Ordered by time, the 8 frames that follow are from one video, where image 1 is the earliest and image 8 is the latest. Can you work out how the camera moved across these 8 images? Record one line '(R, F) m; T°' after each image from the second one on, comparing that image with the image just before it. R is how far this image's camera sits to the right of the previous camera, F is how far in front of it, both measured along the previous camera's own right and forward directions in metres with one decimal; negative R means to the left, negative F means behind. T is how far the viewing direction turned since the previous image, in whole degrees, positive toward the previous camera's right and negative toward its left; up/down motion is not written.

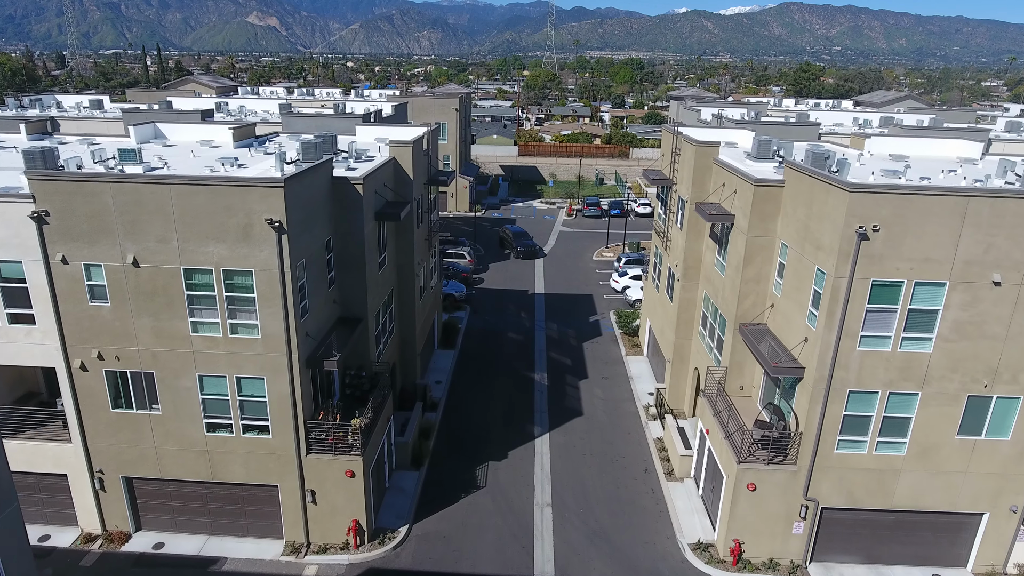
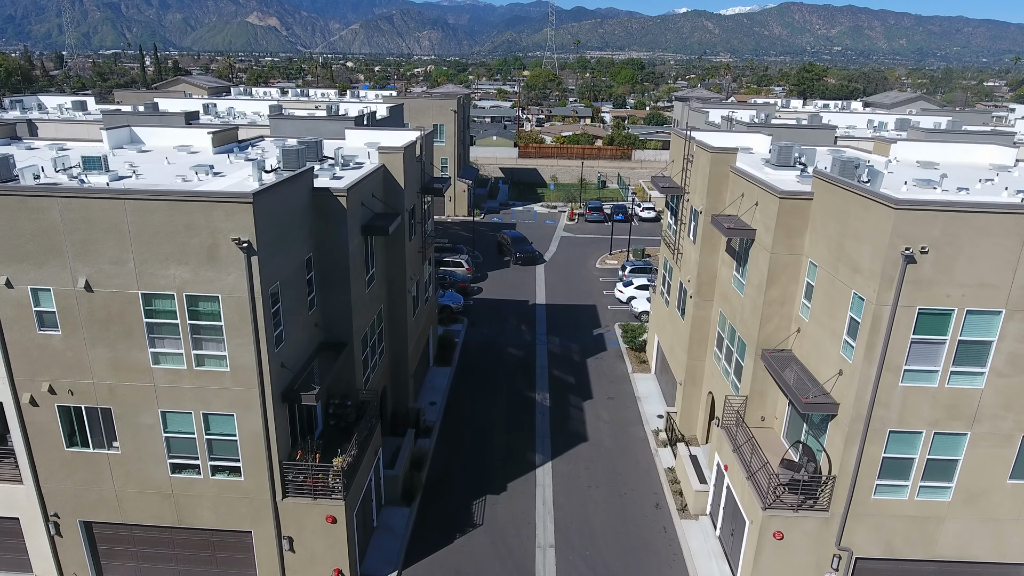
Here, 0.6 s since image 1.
(0.0, +1.7) m; 0°
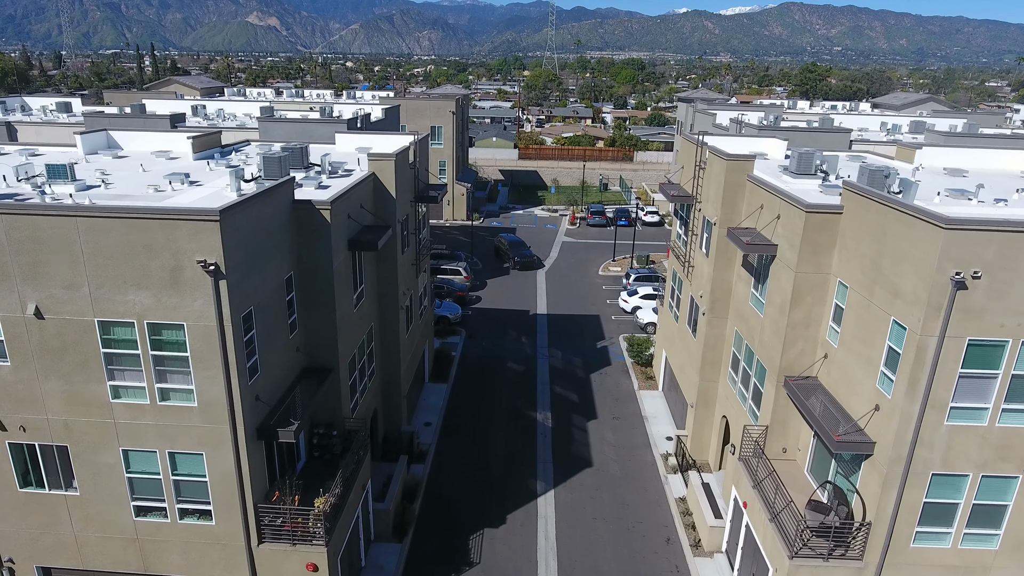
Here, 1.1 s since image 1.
(0.0, +1.4) m; 0°
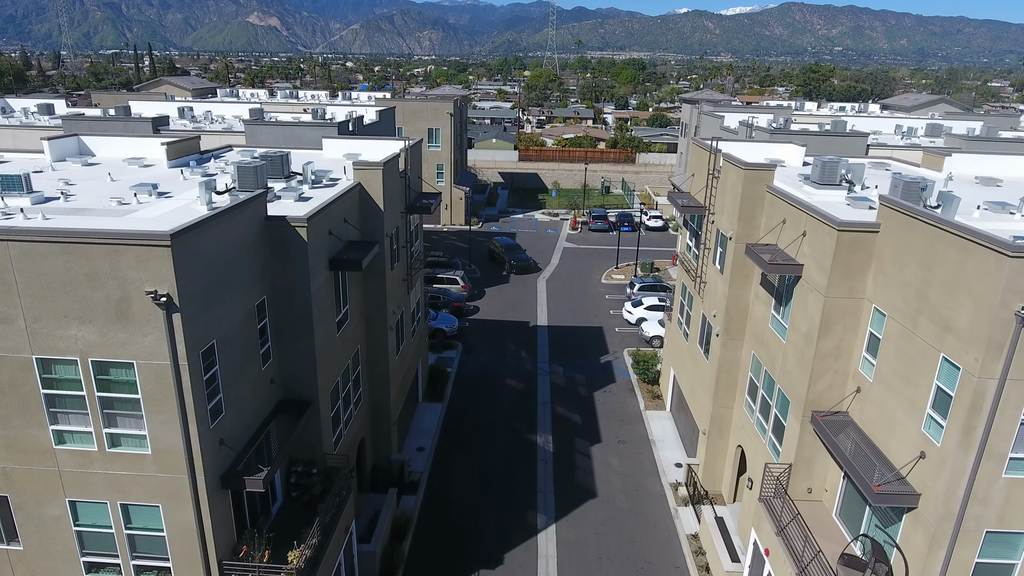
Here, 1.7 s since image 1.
(+0.1, +1.5) m; 0°
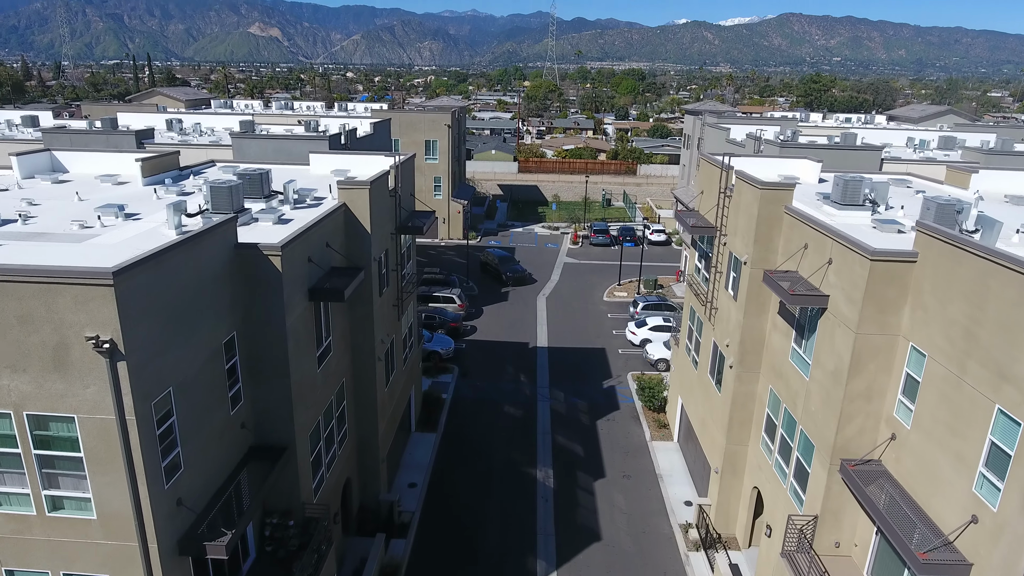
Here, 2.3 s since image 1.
(+0.1, +1.3) m; 0°
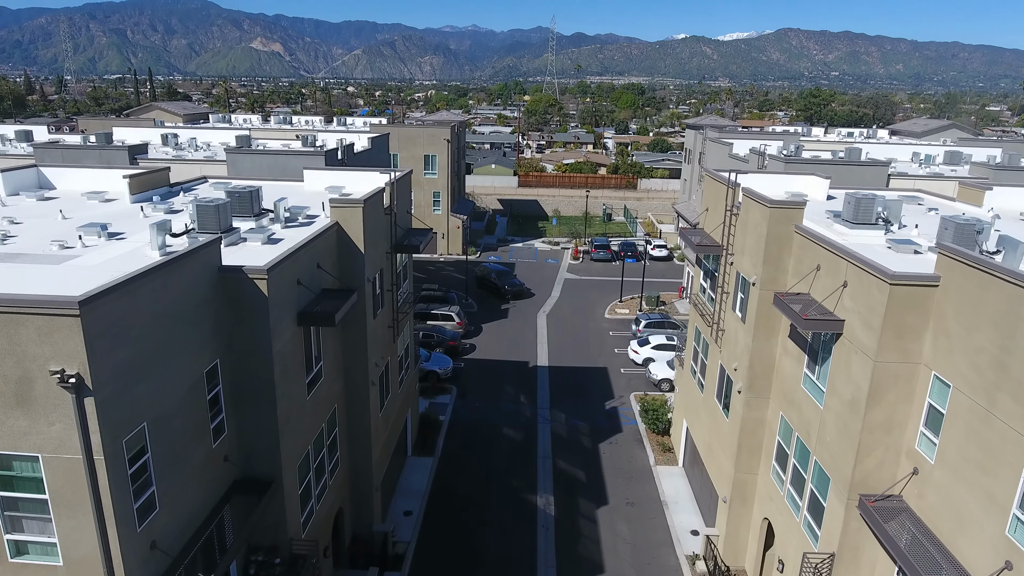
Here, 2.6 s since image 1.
(0.0, +0.6) m; 0°
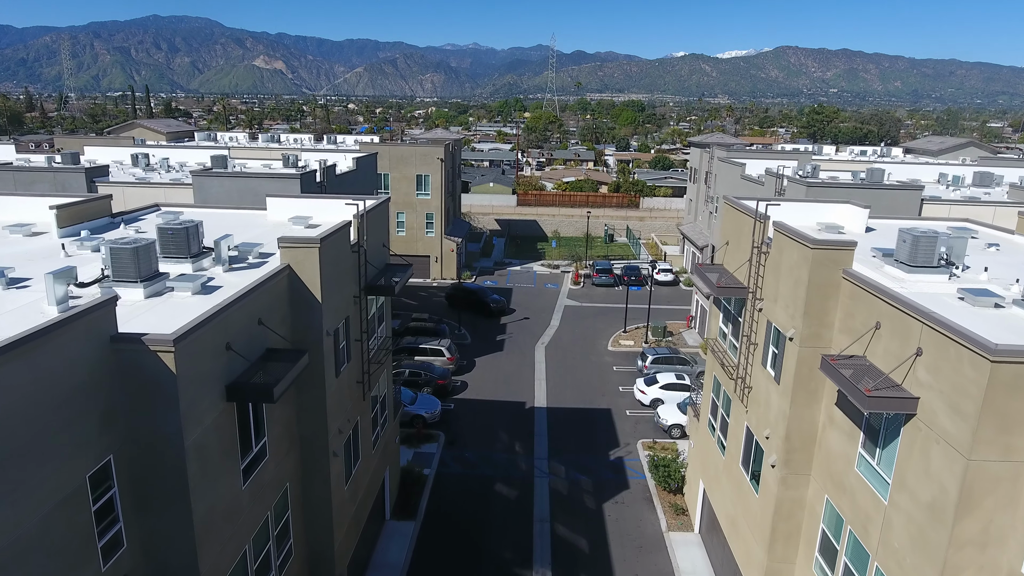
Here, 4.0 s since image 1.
(+0.3, +2.7) m; 0°
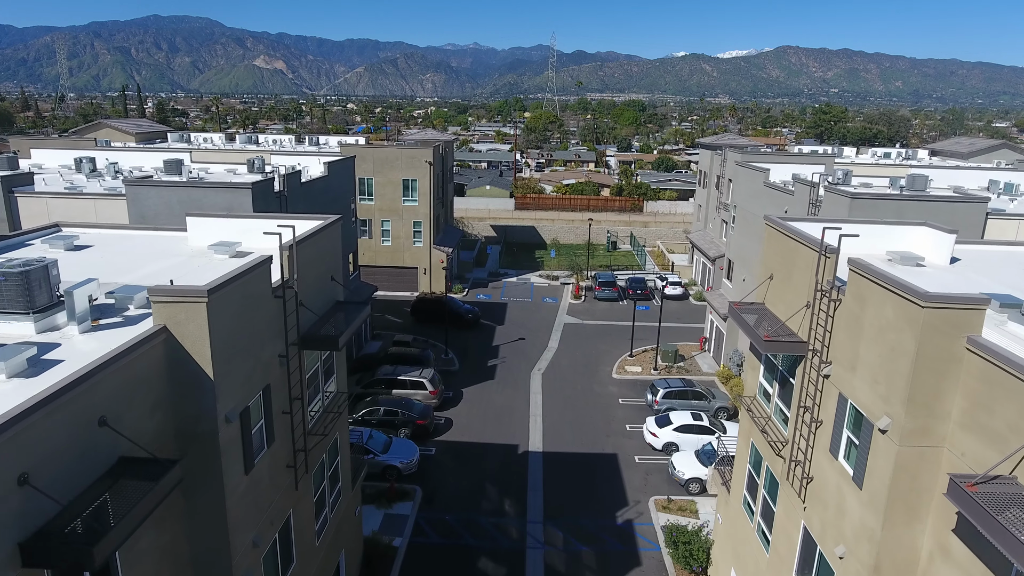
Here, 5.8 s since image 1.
(+0.4, +3.9) m; 0°
